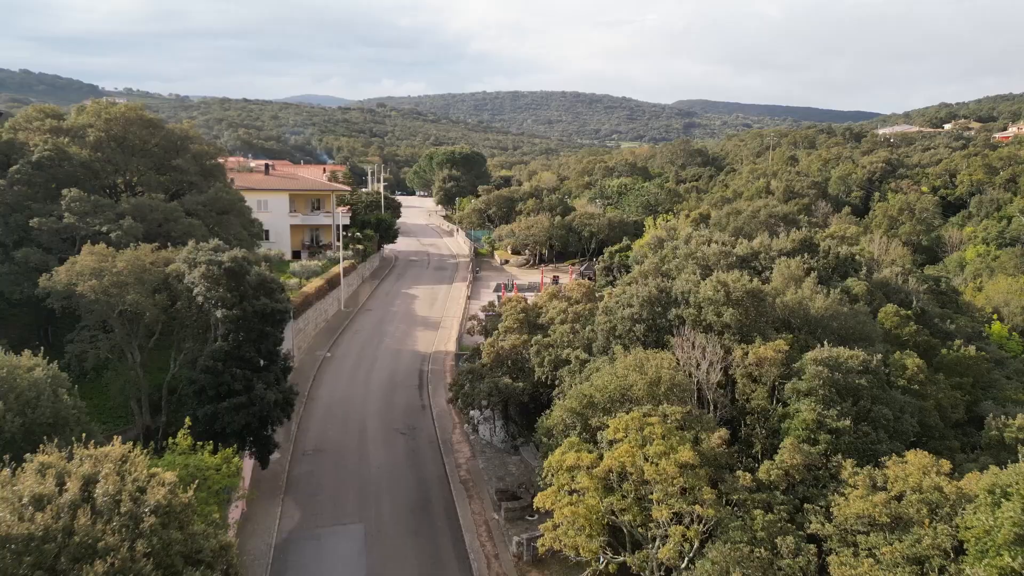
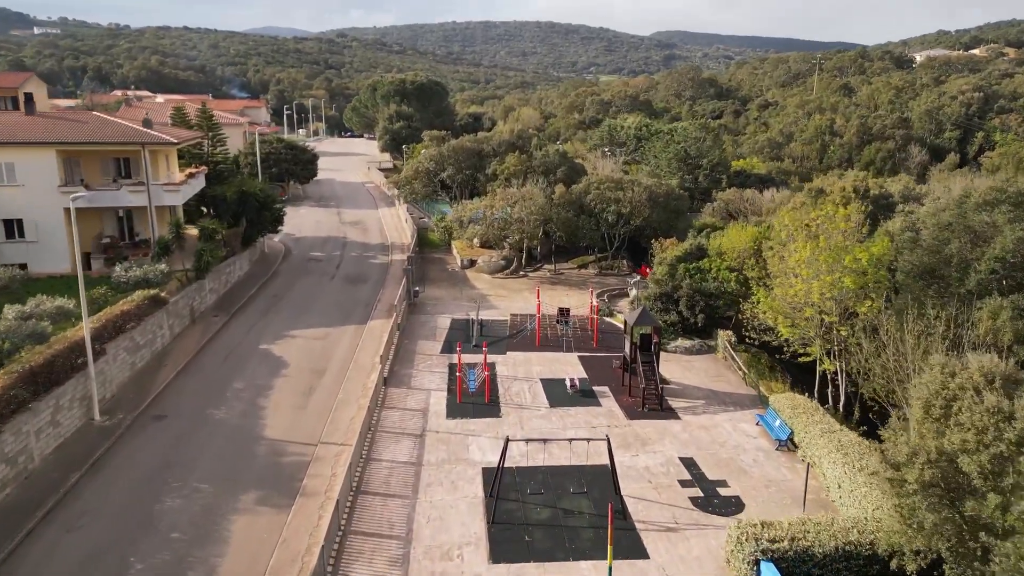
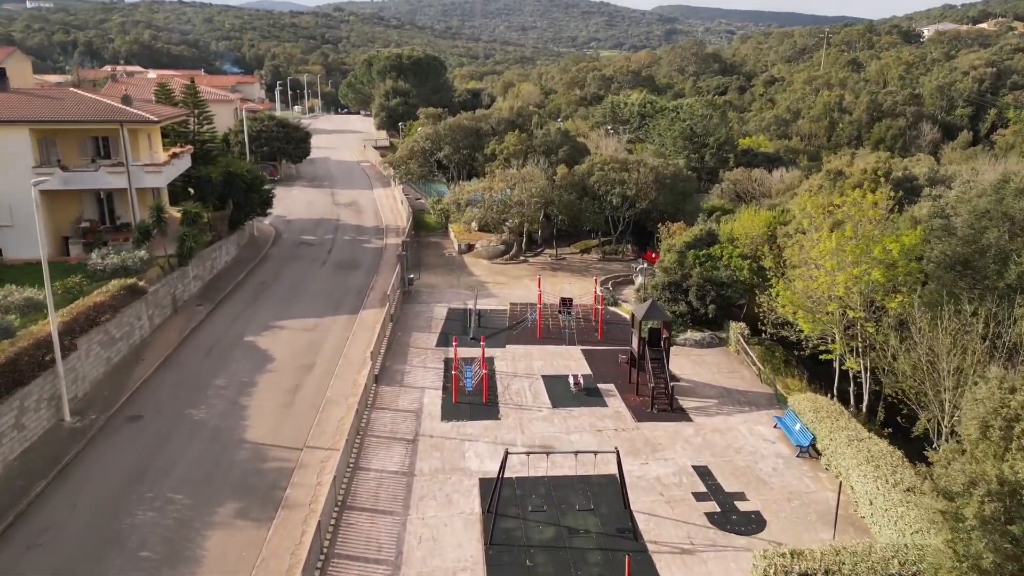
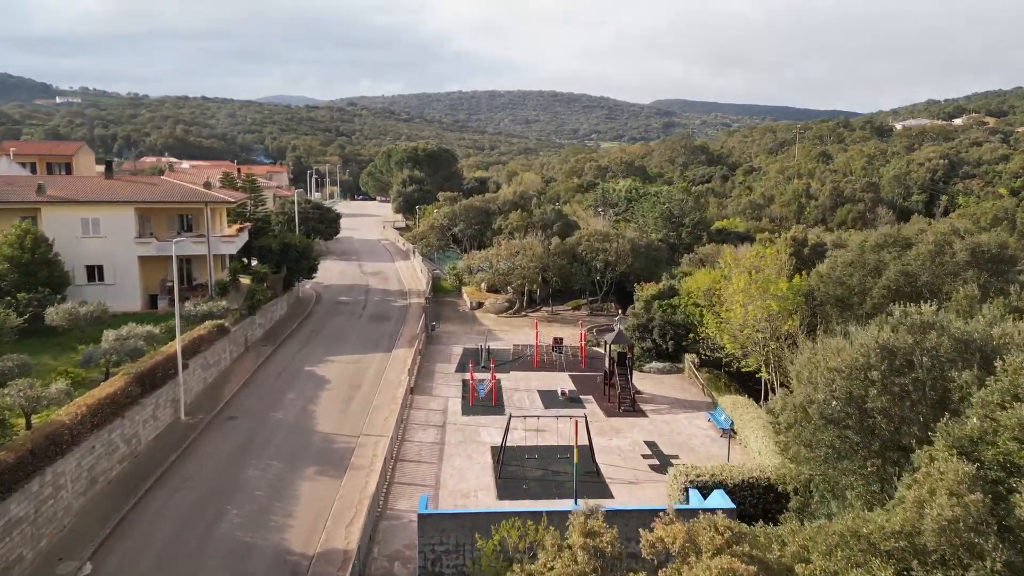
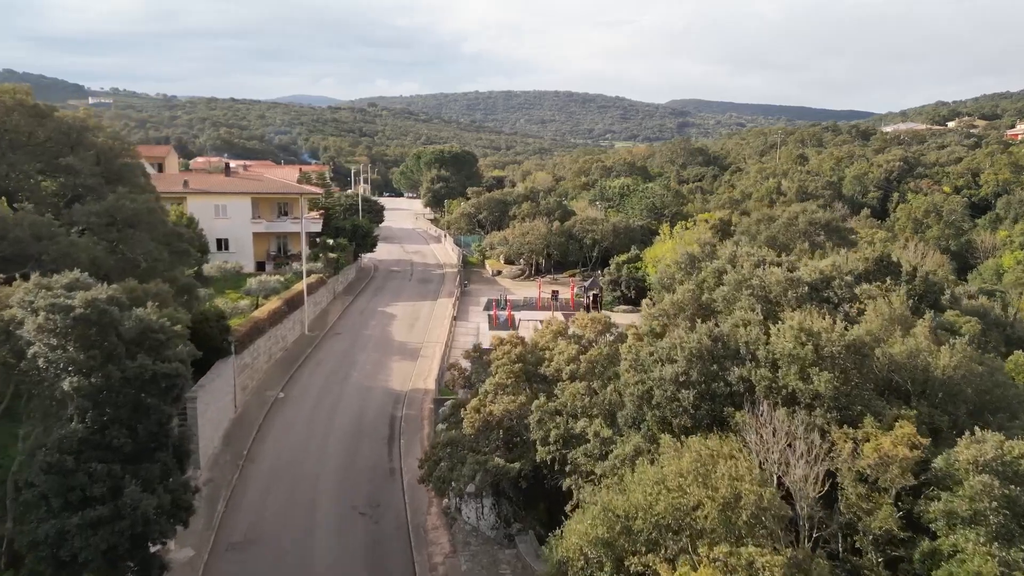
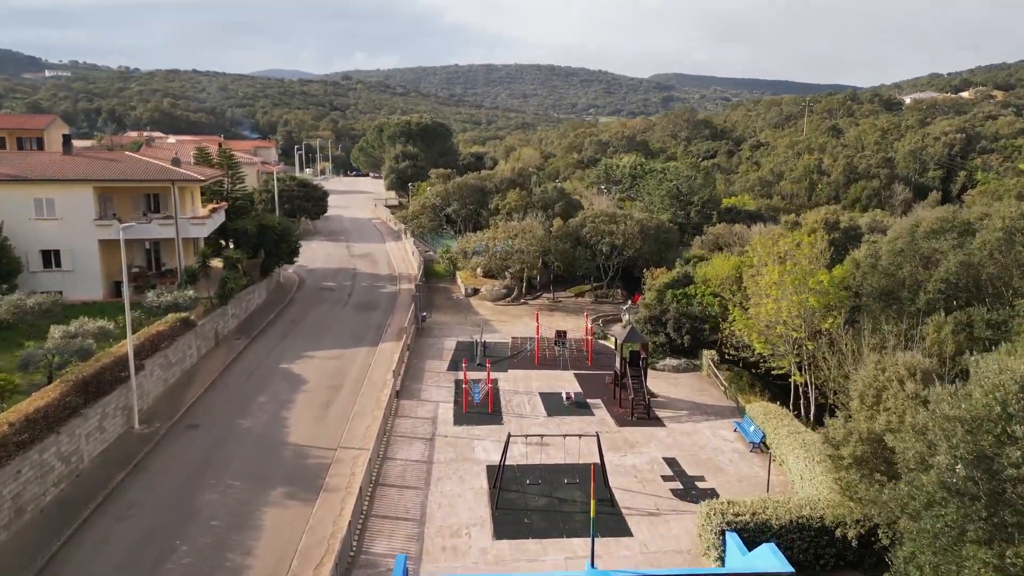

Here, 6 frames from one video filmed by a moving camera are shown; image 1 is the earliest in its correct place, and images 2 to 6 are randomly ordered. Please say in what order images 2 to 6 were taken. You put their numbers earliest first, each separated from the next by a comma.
5, 4, 6, 2, 3
